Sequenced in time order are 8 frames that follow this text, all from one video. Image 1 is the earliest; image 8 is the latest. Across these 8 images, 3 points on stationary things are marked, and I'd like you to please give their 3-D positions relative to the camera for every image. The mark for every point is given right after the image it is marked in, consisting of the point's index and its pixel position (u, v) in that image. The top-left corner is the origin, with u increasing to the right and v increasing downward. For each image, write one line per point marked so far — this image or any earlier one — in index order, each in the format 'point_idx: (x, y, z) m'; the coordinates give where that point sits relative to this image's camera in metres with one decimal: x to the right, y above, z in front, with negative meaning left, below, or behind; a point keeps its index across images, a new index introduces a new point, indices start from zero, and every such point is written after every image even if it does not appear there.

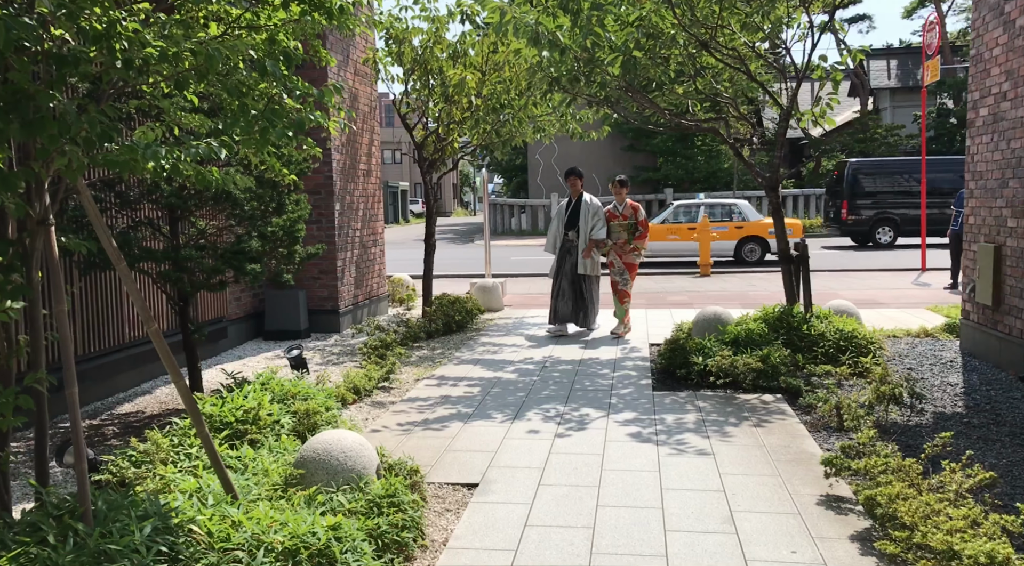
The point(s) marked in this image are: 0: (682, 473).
0: (+0.9, -1.0, +4.5) m
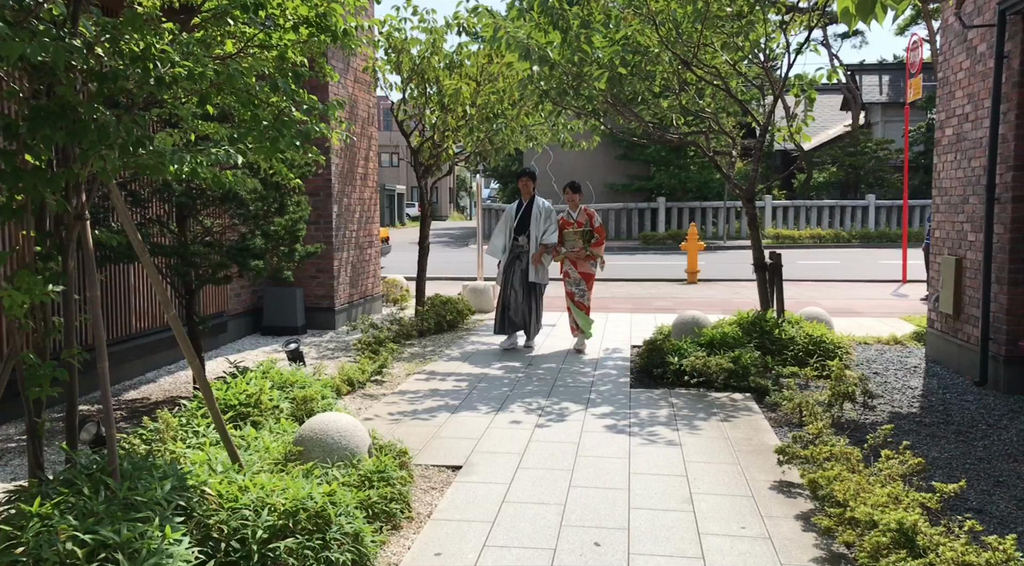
0: (+0.8, -1.0, +4.8) m
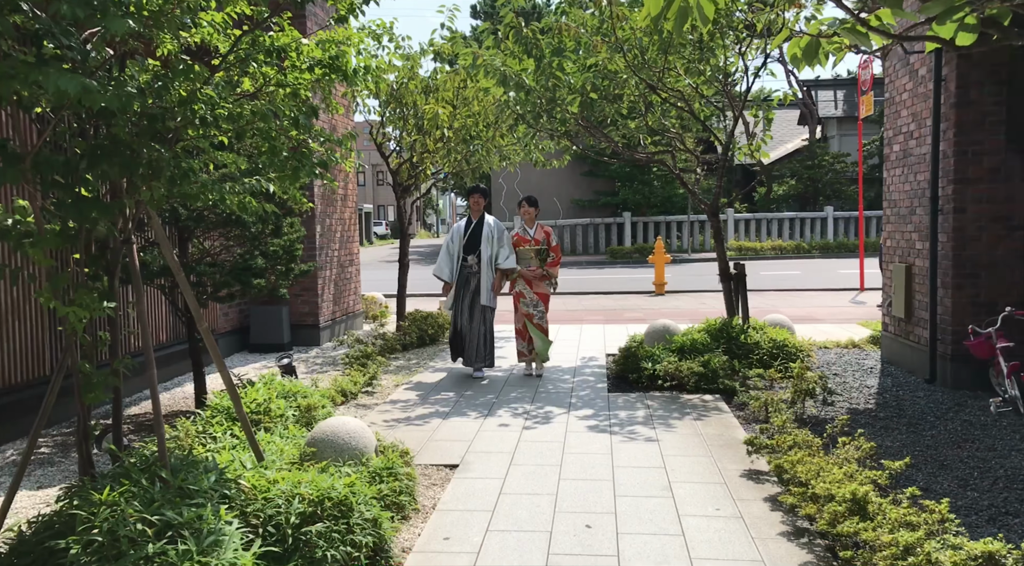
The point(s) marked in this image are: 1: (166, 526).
0: (+0.8, -1.1, +5.3) m
1: (-1.2, -0.8, +2.9) m
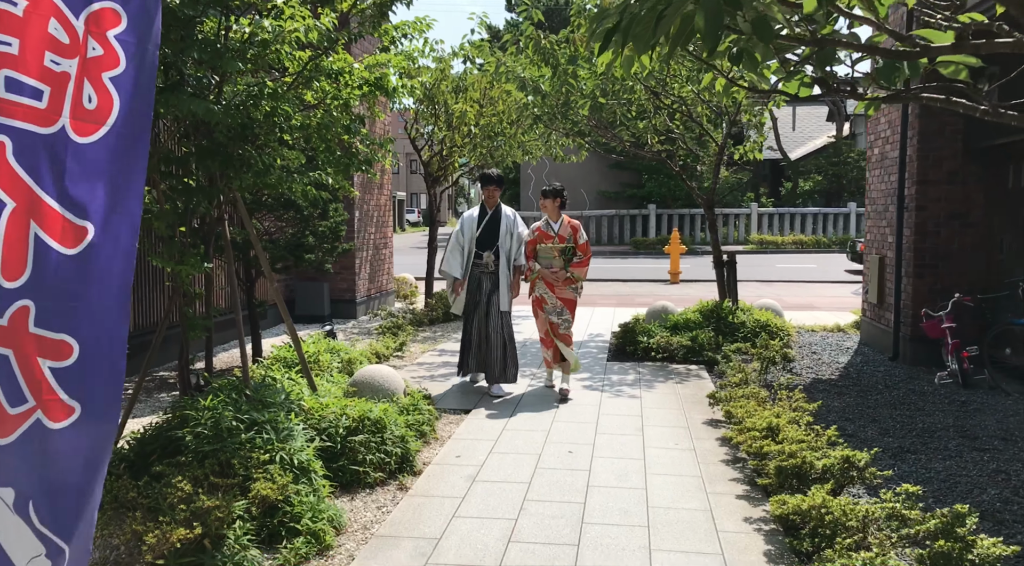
0: (+0.8, -0.9, +6.3) m
1: (-1.3, -0.7, +4.0) m
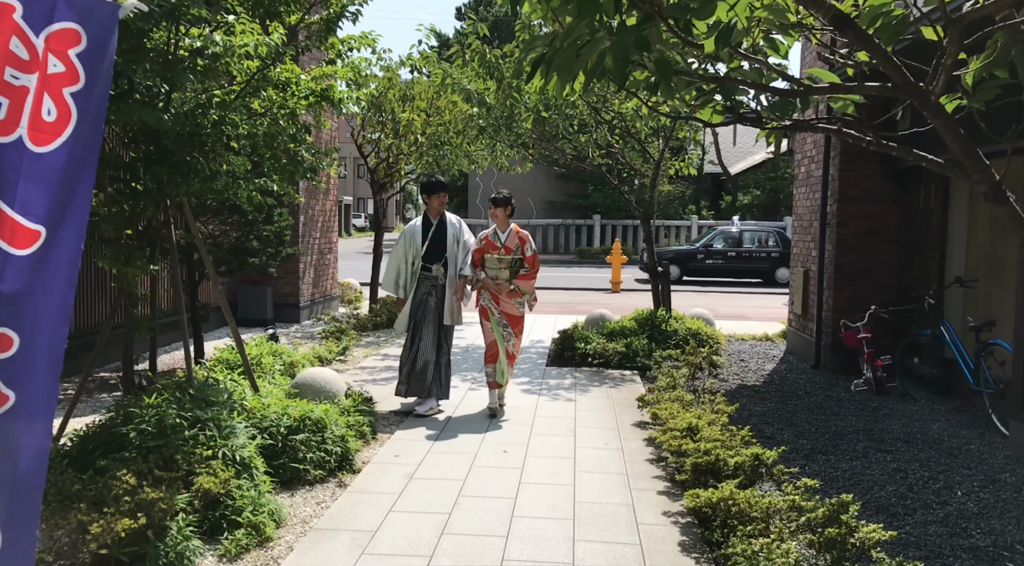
0: (+0.3, -1.0, +6.6) m
1: (-1.6, -0.7, +4.1) m
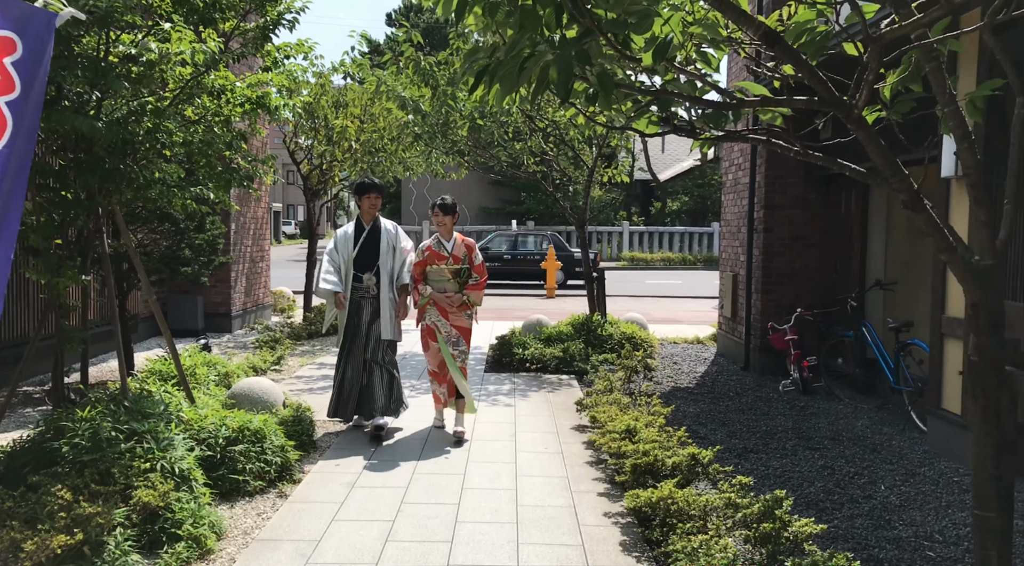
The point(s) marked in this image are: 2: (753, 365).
0: (-0.2, -1.1, +6.7) m
1: (-1.9, -0.7, +4.0) m
2: (+2.6, -0.9, +8.9) m
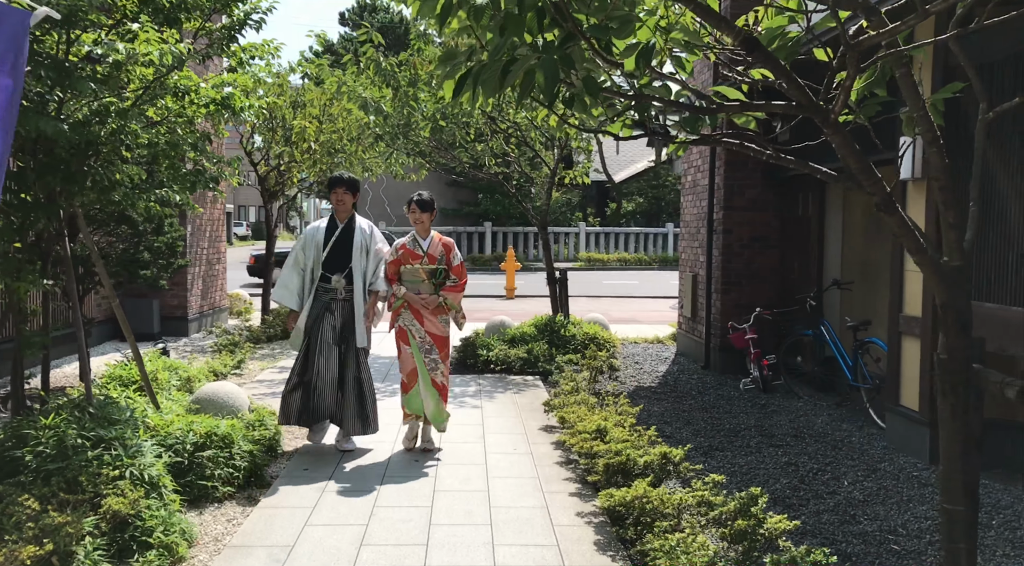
0: (-0.4, -1.1, +6.7) m
1: (-2.0, -0.8, +4.0) m
2: (+2.2, -0.9, +9.0) m
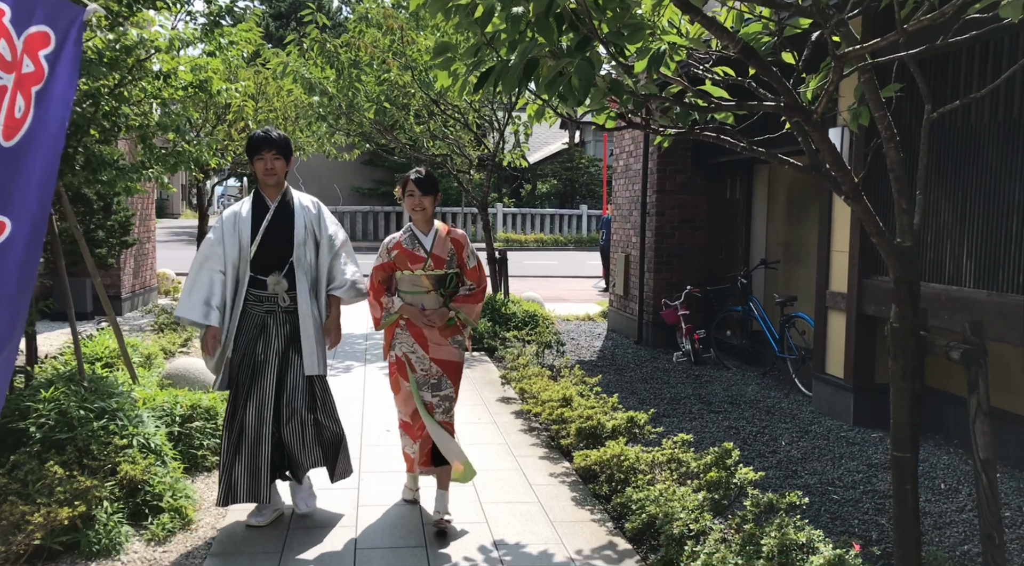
0: (-0.8, -0.9, +6.9) m
1: (-2.0, -0.6, +4.1) m
2: (+1.6, -0.7, +9.6) m
